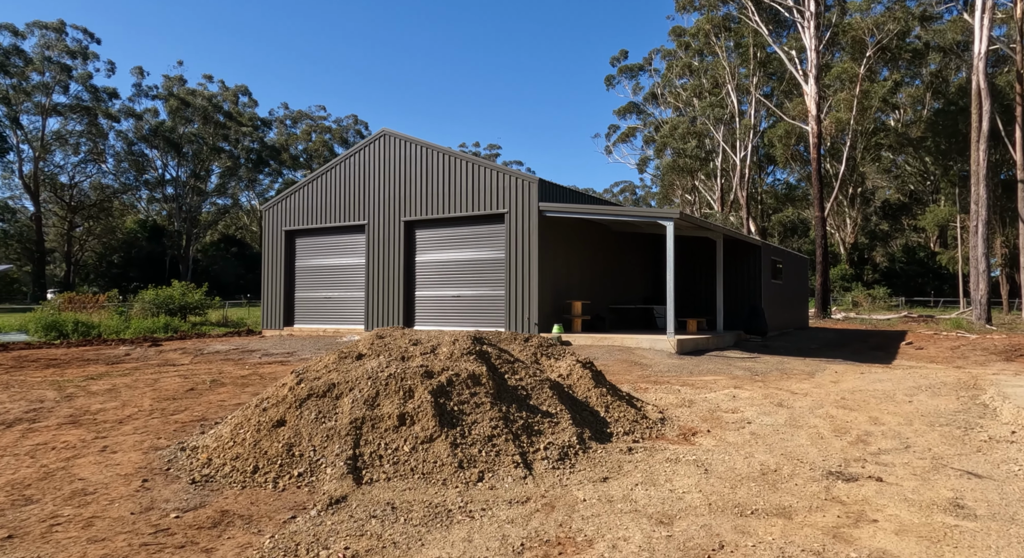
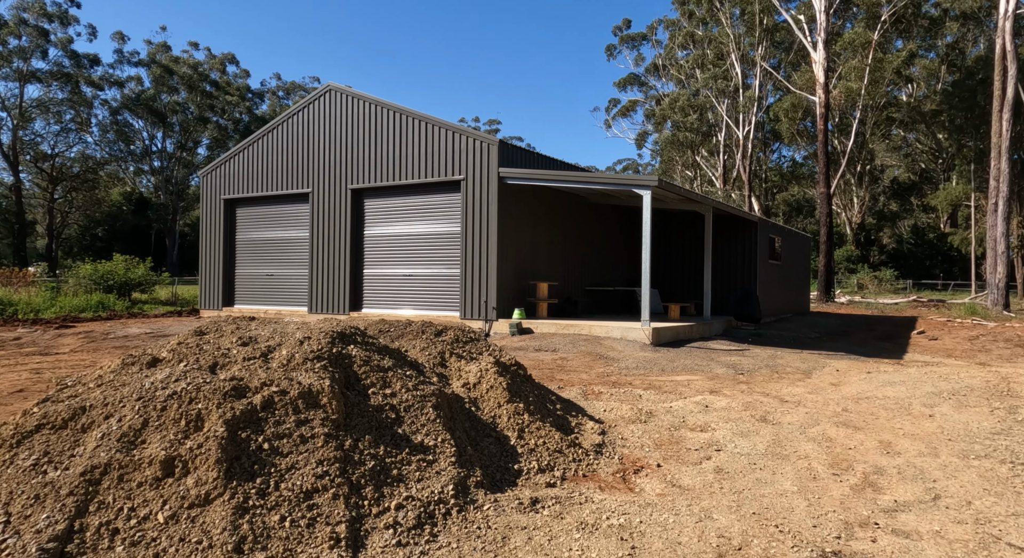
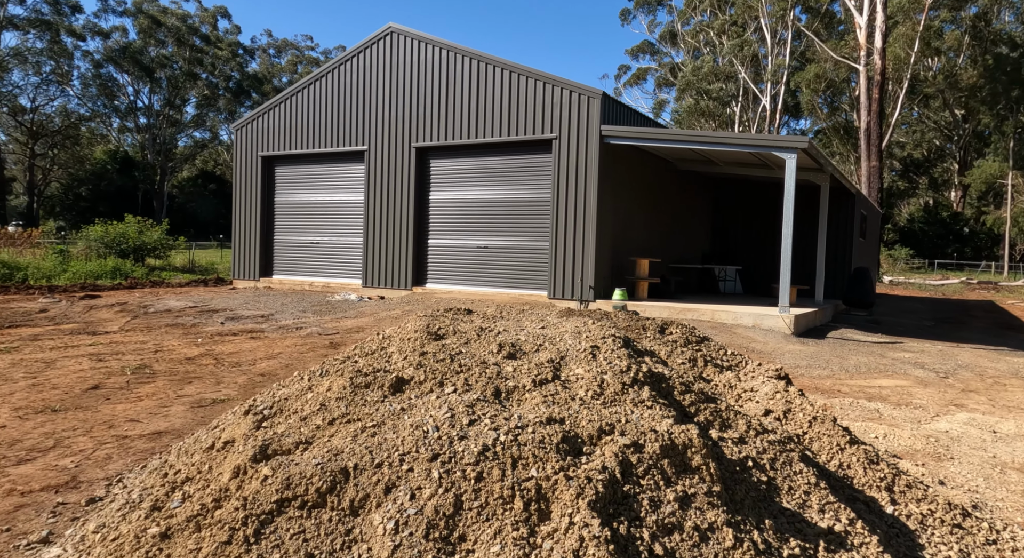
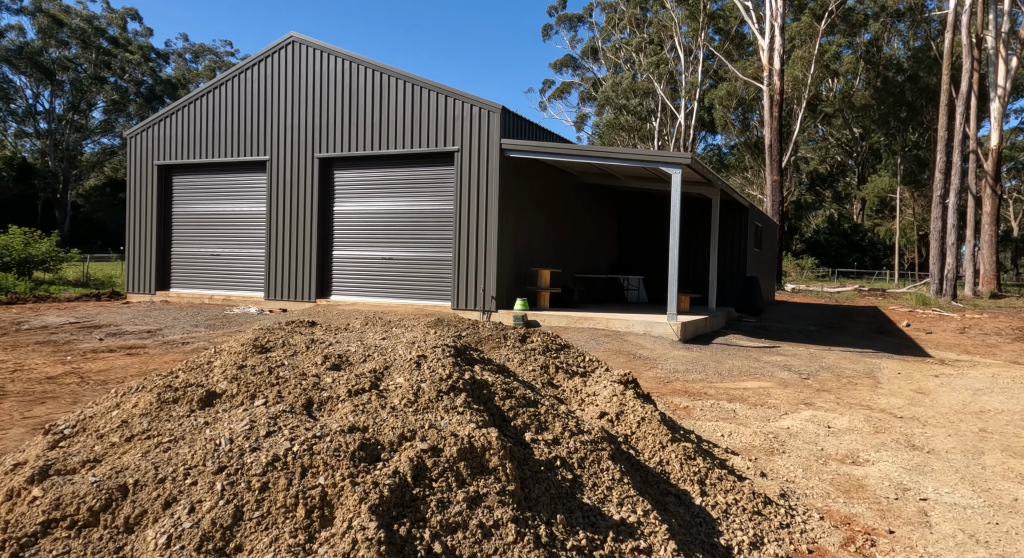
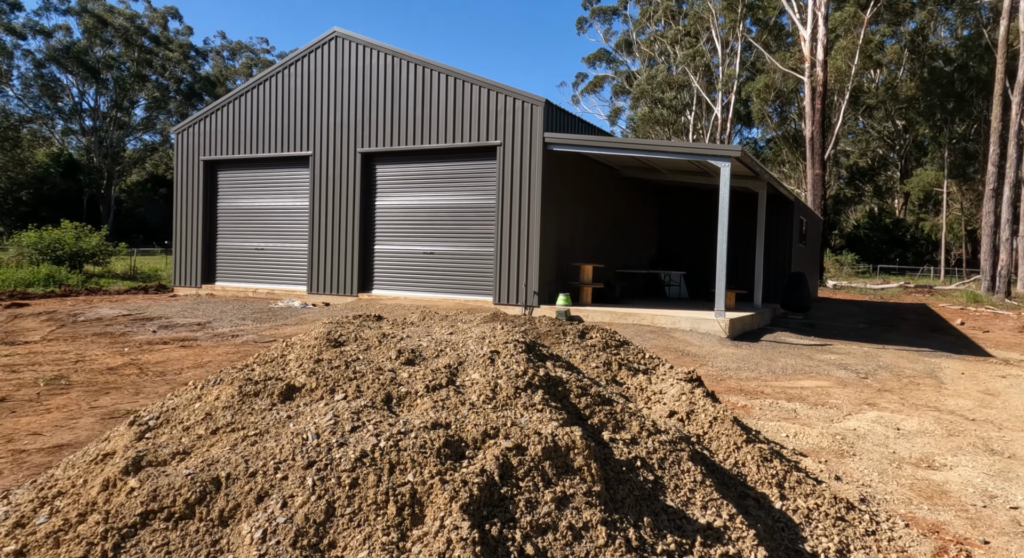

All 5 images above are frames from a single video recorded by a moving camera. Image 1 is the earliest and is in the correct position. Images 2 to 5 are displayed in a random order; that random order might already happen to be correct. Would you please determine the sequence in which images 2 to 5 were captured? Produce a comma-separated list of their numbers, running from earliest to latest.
2, 4, 5, 3
